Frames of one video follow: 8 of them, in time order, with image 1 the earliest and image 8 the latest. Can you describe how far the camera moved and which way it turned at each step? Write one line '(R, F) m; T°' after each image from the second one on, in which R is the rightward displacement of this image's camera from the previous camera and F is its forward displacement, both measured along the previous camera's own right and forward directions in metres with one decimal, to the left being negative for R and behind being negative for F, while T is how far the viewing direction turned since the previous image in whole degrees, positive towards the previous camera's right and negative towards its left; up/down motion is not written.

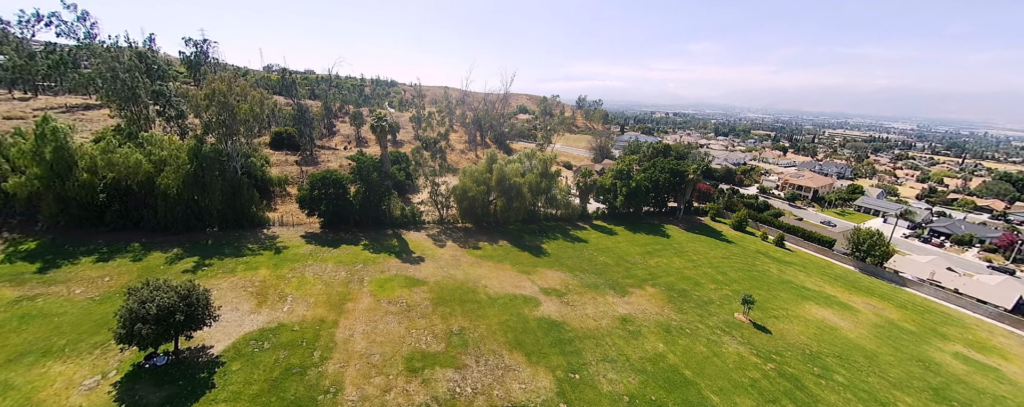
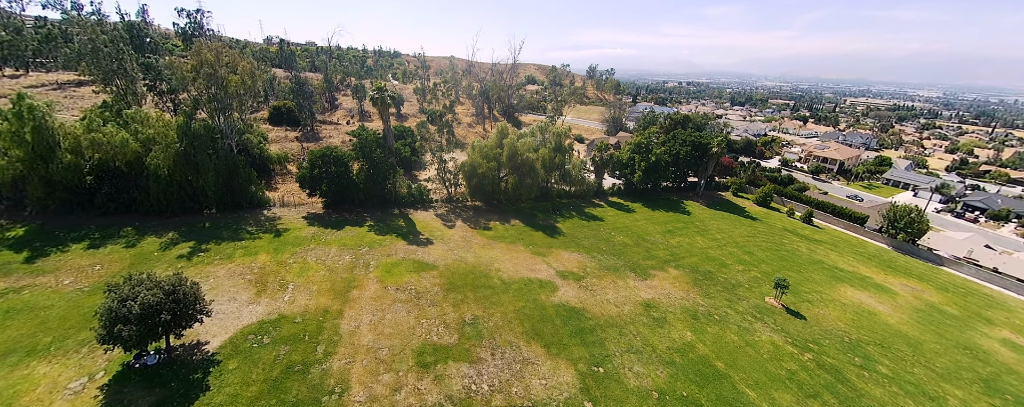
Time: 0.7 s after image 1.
(-0.5, +2.0) m; -1°
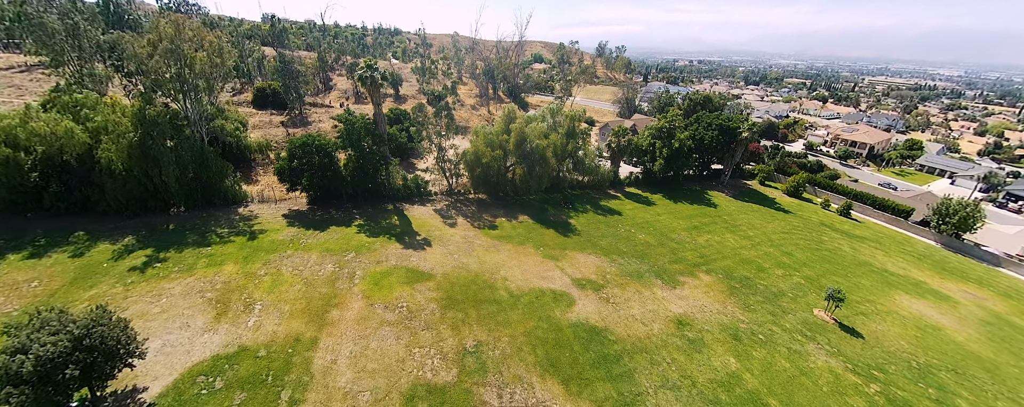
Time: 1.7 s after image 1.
(-0.3, +3.5) m; -1°
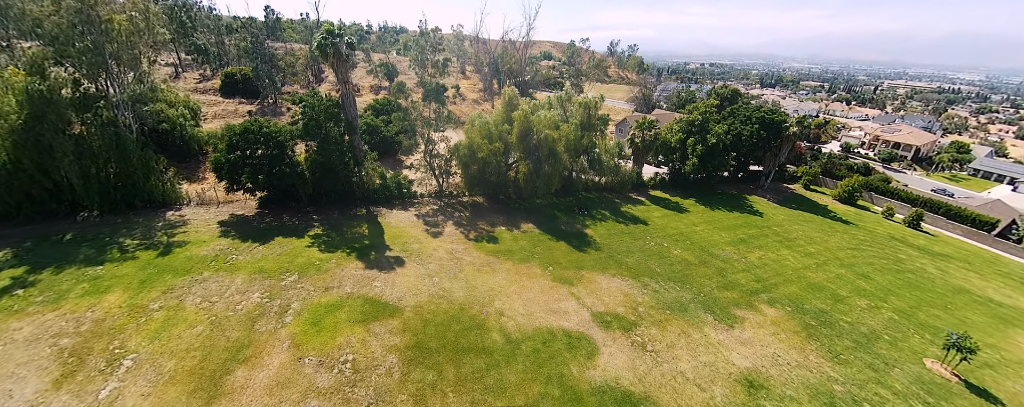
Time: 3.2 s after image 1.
(+0.4, +5.4) m; -1°
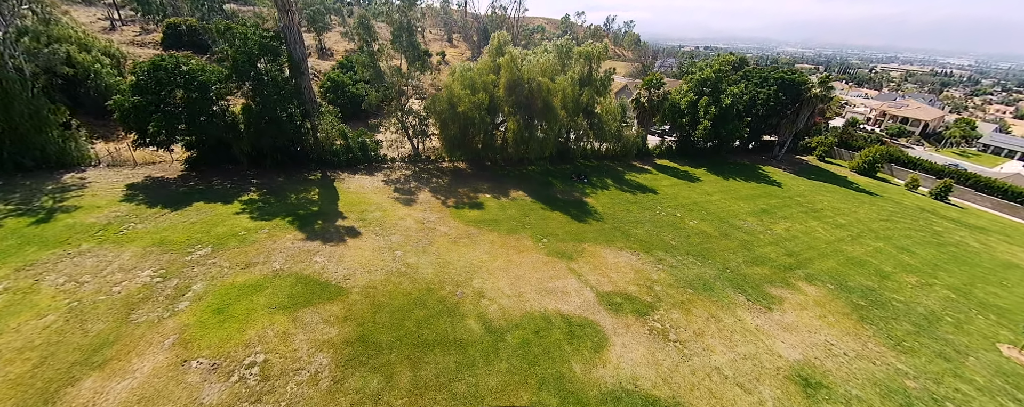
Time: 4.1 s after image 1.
(+0.4, +3.5) m; +1°
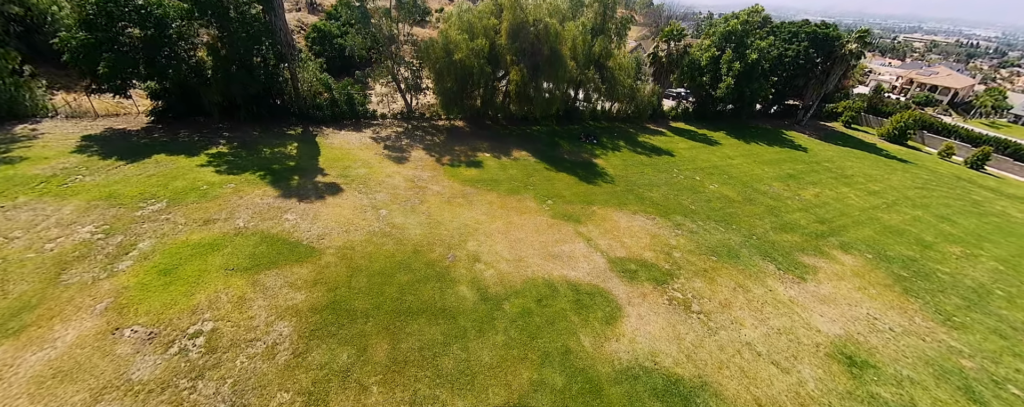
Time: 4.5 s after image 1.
(+0.1, +1.6) m; -1°
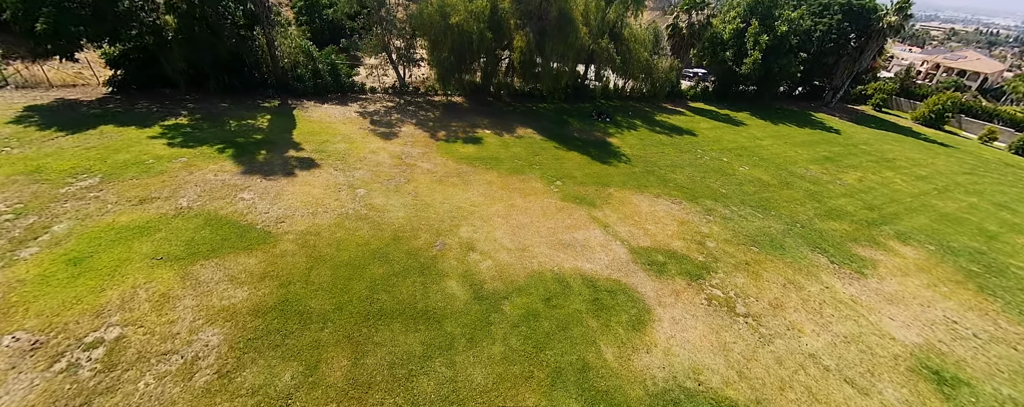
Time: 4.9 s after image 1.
(0.0, +1.8) m; -1°
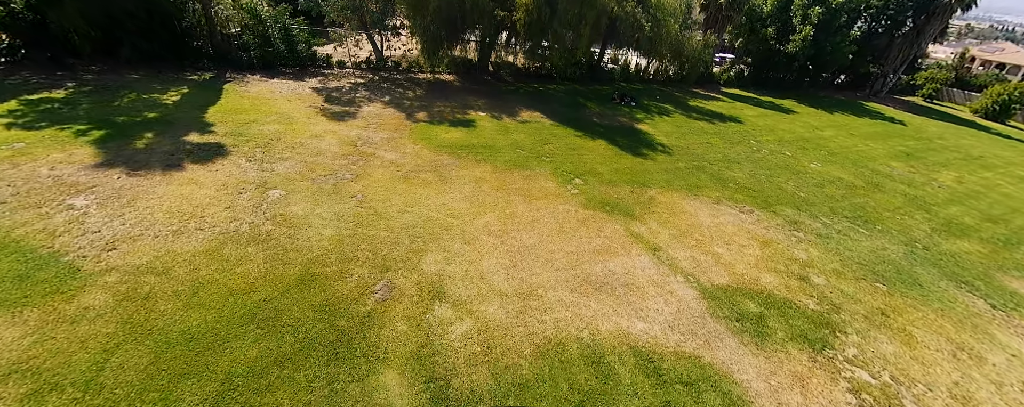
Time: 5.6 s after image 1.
(+0.1, +3.2) m; -1°
